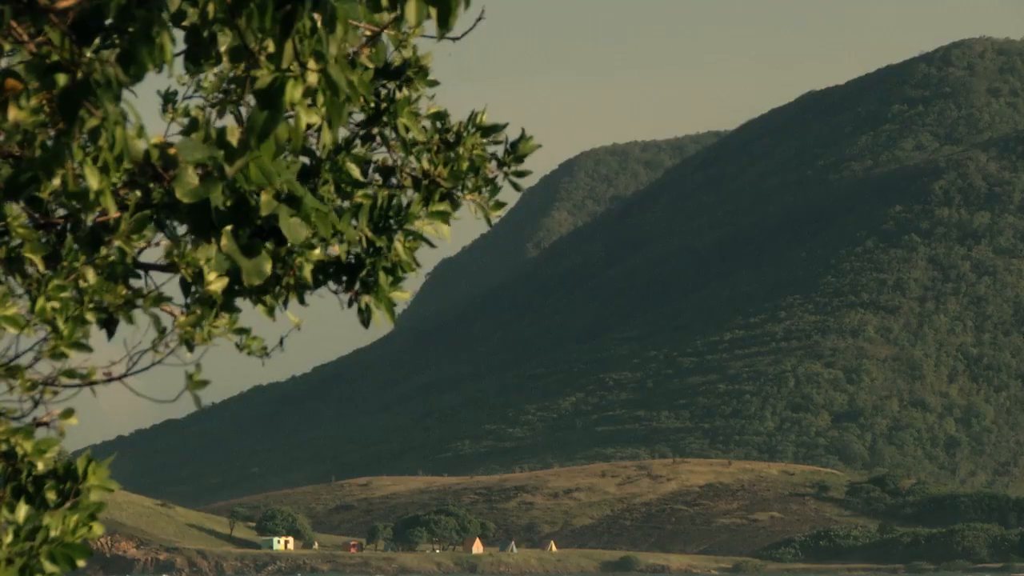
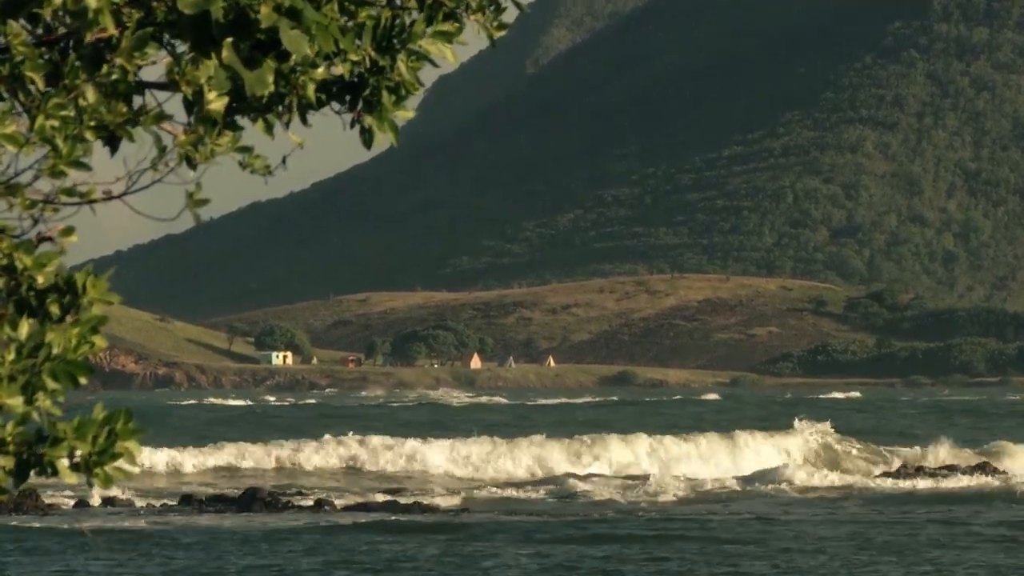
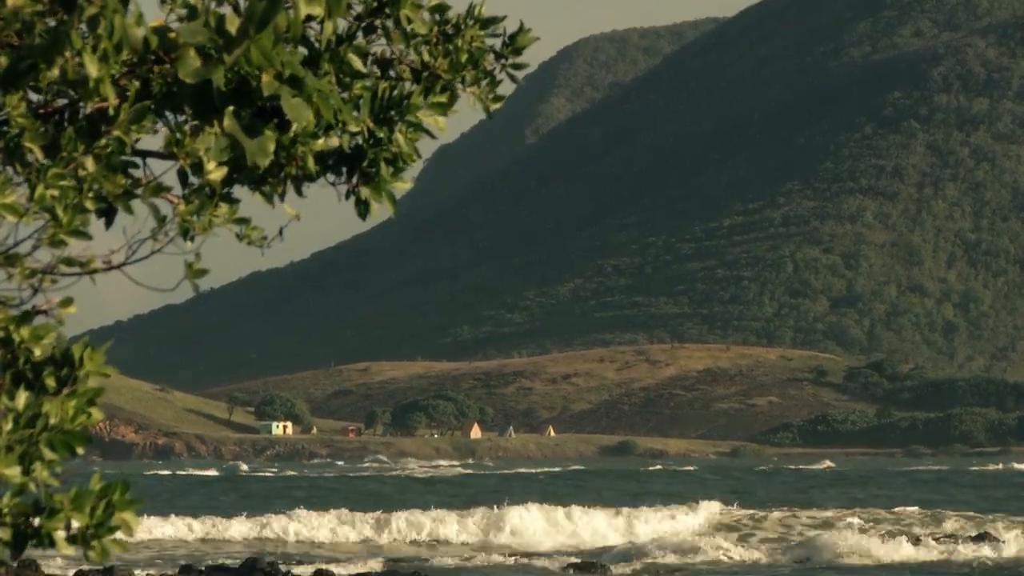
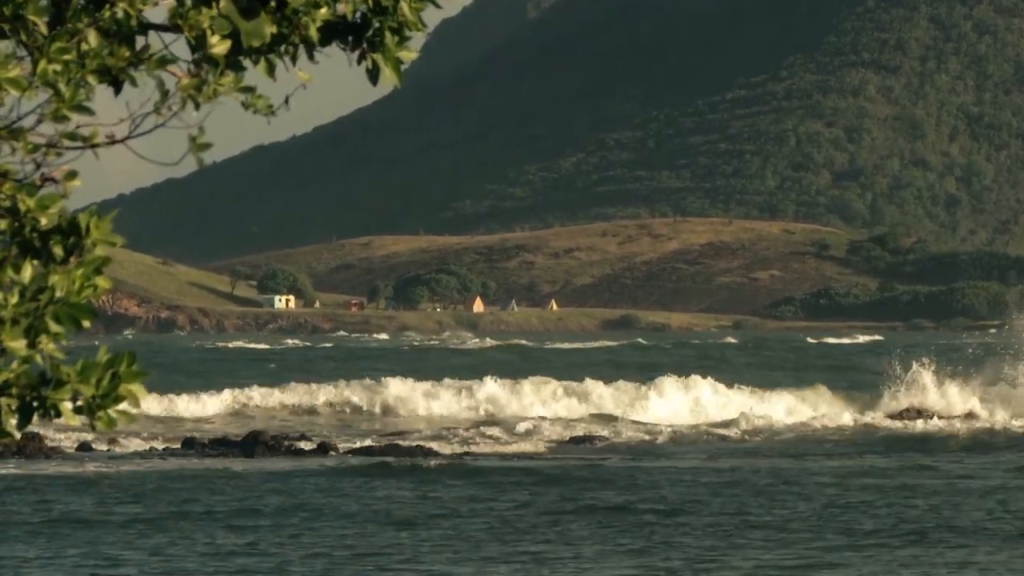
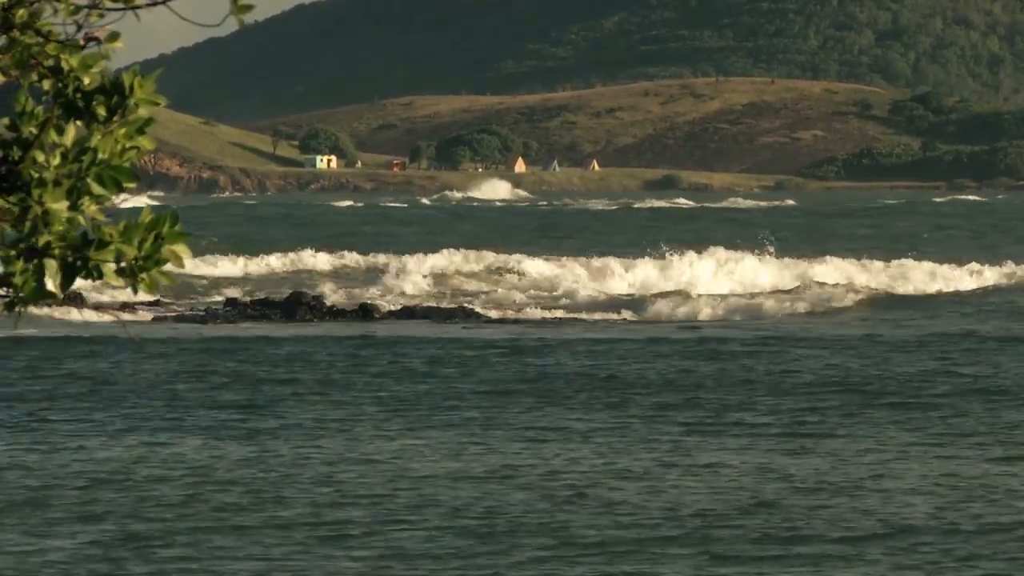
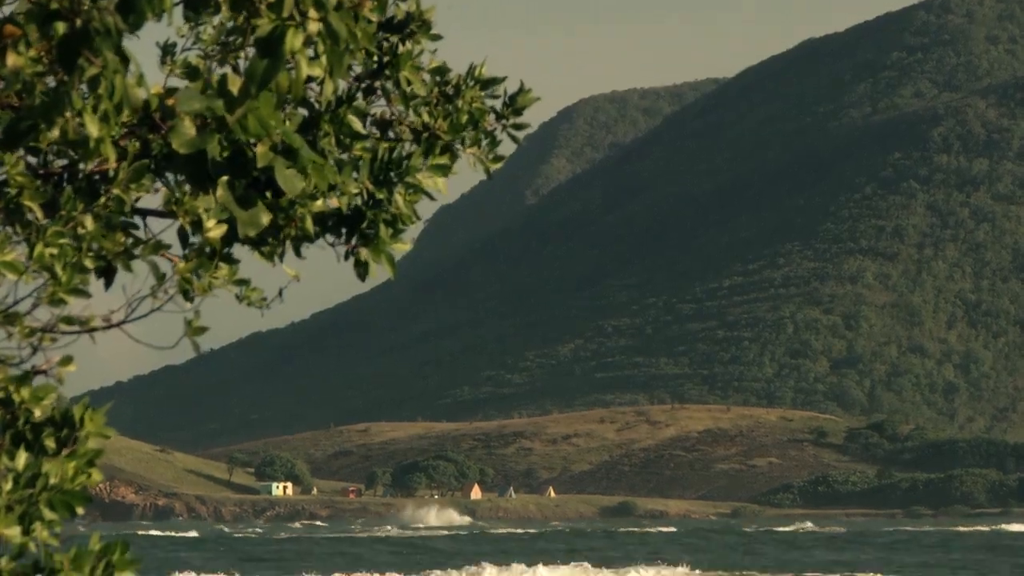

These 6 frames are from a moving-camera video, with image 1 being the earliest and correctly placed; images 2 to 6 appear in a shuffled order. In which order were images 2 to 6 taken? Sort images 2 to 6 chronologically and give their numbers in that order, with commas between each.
6, 3, 2, 4, 5
